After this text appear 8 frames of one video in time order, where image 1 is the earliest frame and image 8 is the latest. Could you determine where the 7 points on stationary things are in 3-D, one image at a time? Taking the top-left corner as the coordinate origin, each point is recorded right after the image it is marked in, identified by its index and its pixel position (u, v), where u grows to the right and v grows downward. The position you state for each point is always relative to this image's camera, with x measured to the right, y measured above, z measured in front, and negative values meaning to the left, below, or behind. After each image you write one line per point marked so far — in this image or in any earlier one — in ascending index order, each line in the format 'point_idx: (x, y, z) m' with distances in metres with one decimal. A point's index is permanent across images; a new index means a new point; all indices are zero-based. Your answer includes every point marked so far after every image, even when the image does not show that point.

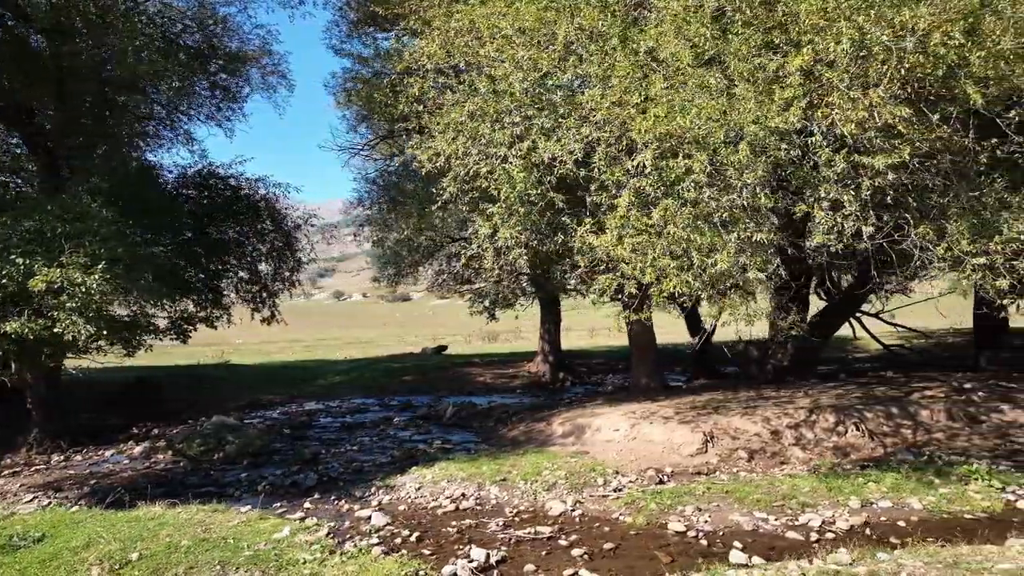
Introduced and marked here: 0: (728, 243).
0: (+2.6, +0.5, +10.9) m
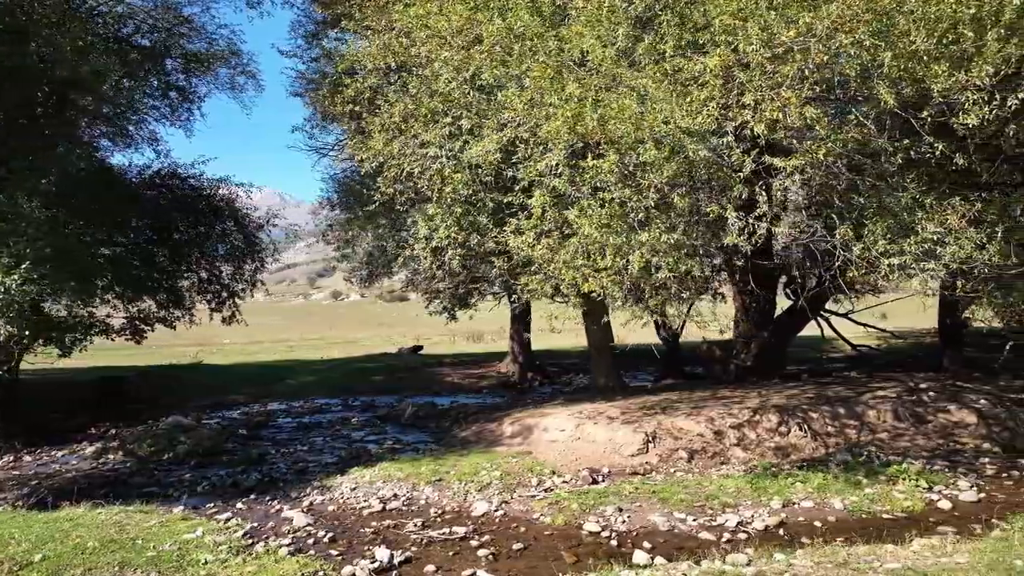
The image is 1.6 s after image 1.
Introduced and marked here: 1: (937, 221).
0: (+1.6, +0.5, +10.9) m
1: (+5.3, +0.8, +11.0) m
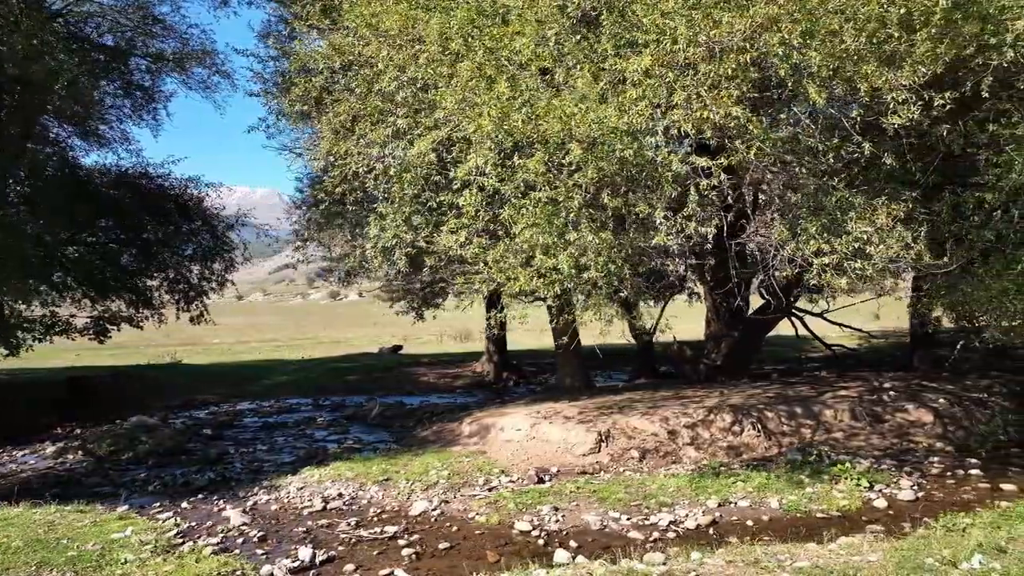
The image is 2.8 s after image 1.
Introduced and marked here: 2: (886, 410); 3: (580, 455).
0: (+0.7, +0.5, +10.9) m
1: (+4.5, +0.8, +11.0) m
2: (+7.8, -2.6, +18.3) m
3: (+1.2, -3.1, +16.2) m
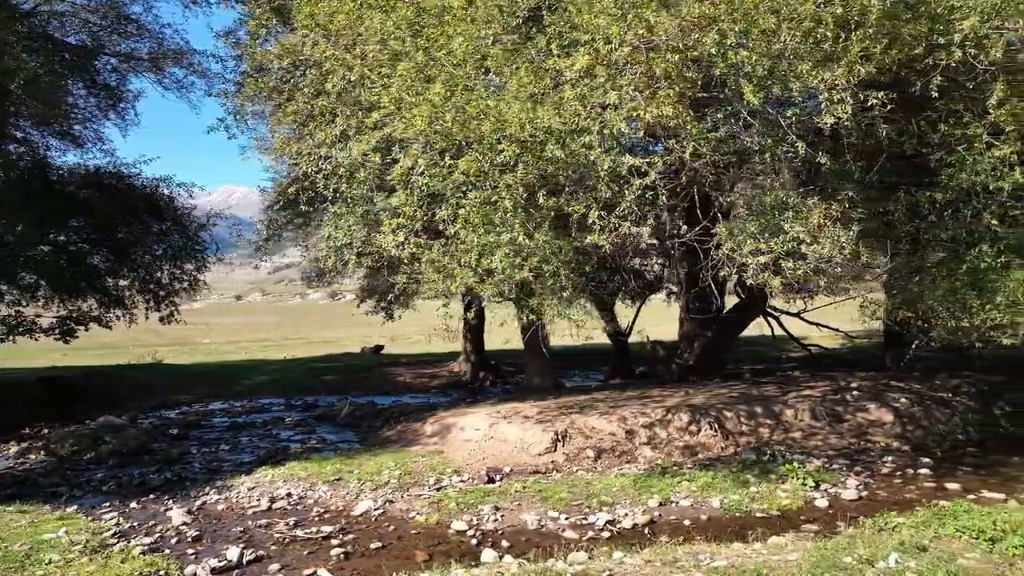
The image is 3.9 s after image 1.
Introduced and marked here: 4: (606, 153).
0: (-0.1, +0.5, +10.9) m
1: (+3.7, +0.9, +11.0) m
2: (+7.0, -2.5, +18.4) m
3: (+0.4, -3.1, +16.2) m
4: (+1.2, +1.7, +10.9) m
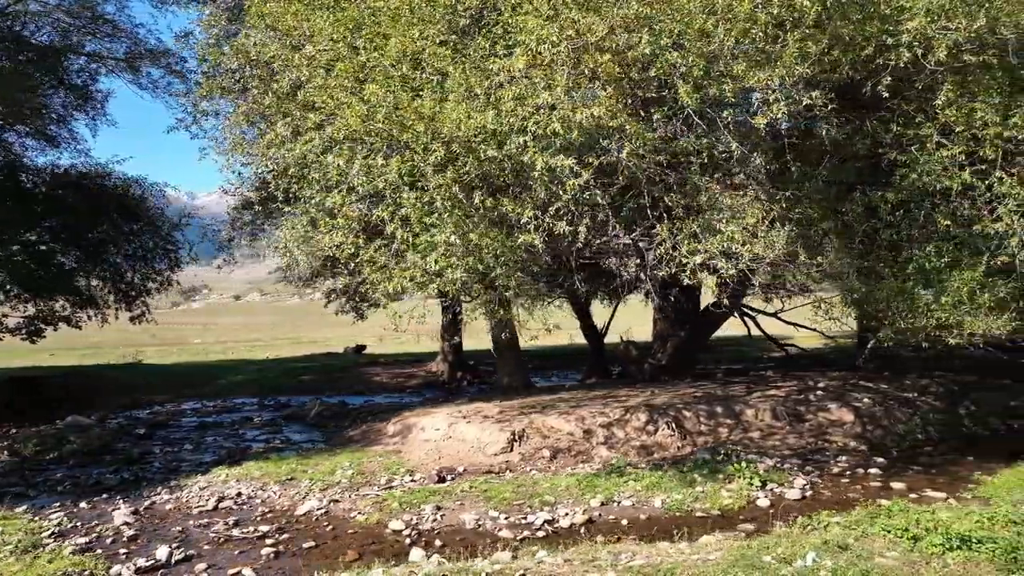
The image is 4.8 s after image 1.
0: (-0.9, +0.5, +10.9) m
1: (+2.9, +0.9, +11.1) m
2: (+6.2, -2.5, +18.4) m
3: (-0.4, -3.1, +16.2) m
4: (+0.4, +1.7, +10.9) m
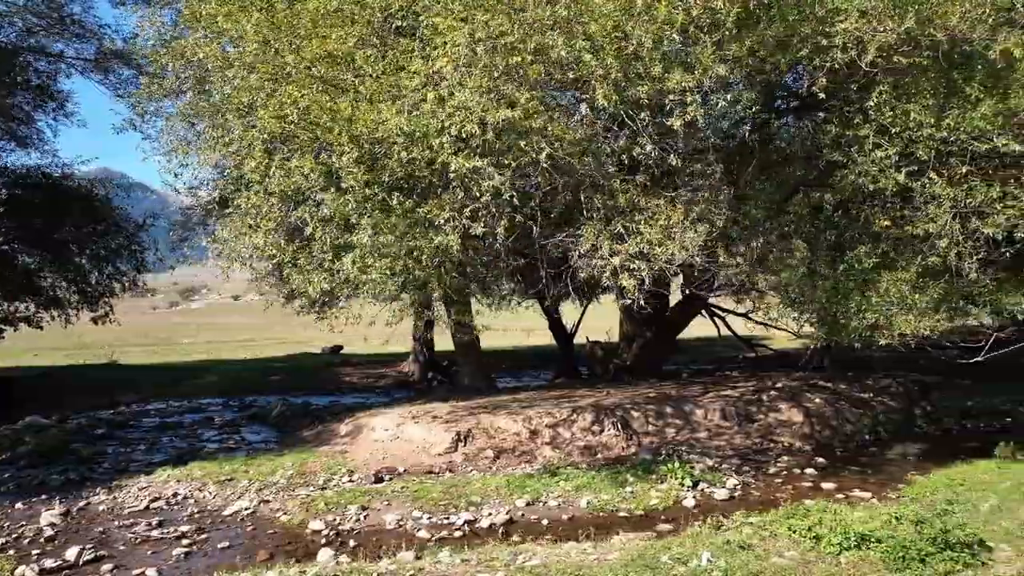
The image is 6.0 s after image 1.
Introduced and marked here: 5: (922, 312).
0: (-1.9, +0.5, +11.0) m
1: (+1.9, +0.8, +11.1) m
2: (+5.2, -2.6, +18.5) m
3: (-1.4, -3.1, +16.3) m
4: (-0.7, +1.7, +10.9) m
5: (+6.4, -0.4, +13.7) m
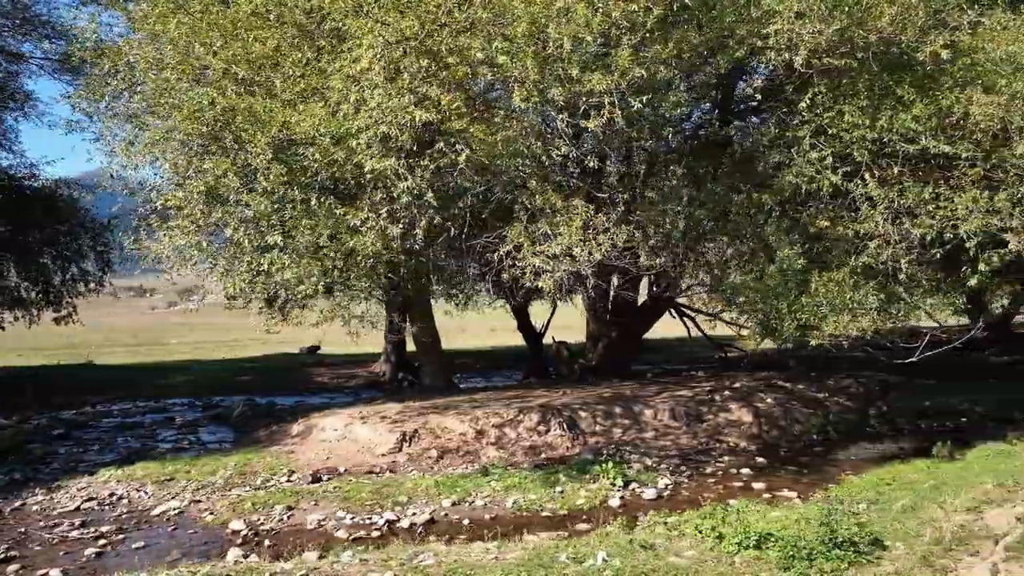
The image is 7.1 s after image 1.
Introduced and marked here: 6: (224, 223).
0: (-2.9, +0.5, +11.0) m
1: (+0.8, +0.8, +11.2) m
2: (+4.1, -2.6, +18.5) m
3: (-2.4, -3.1, +16.3) m
4: (-1.7, +1.7, +11.0) m
5: (+5.4, -0.4, +13.8) m
6: (-3.9, +0.9, +12.1) m
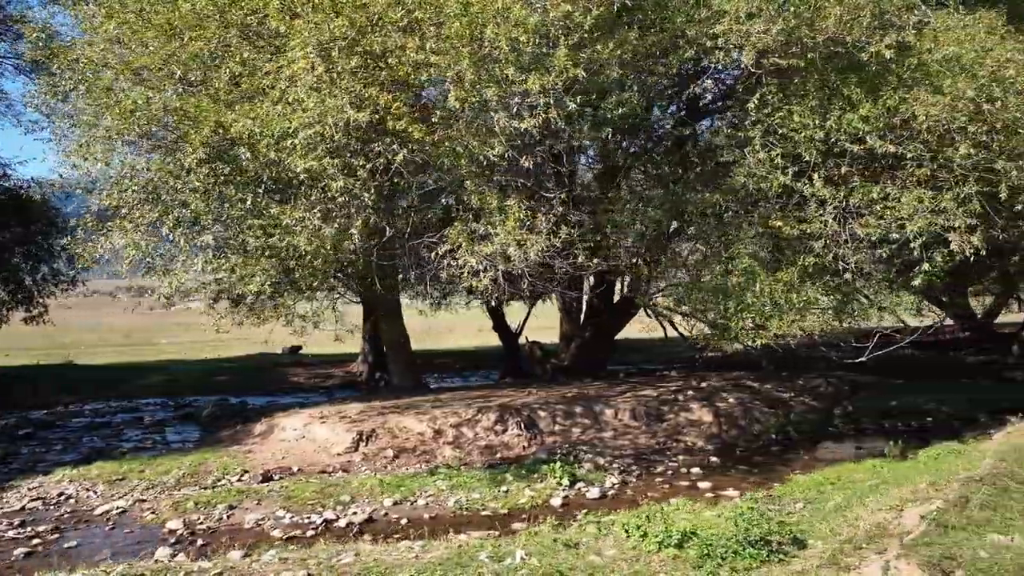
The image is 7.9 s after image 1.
0: (-3.7, +0.5, +11.0) m
1: (0.0, +0.8, +11.2) m
2: (+3.3, -2.6, +18.5) m
3: (-3.3, -3.1, +16.3) m
4: (-2.5, +1.7, +11.0) m
5: (+4.6, -0.4, +13.8) m
6: (-4.7, +0.9, +12.1) m
